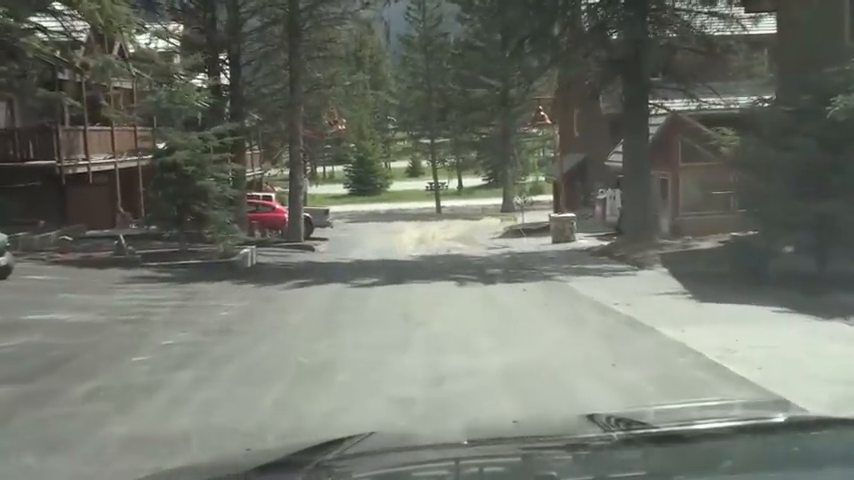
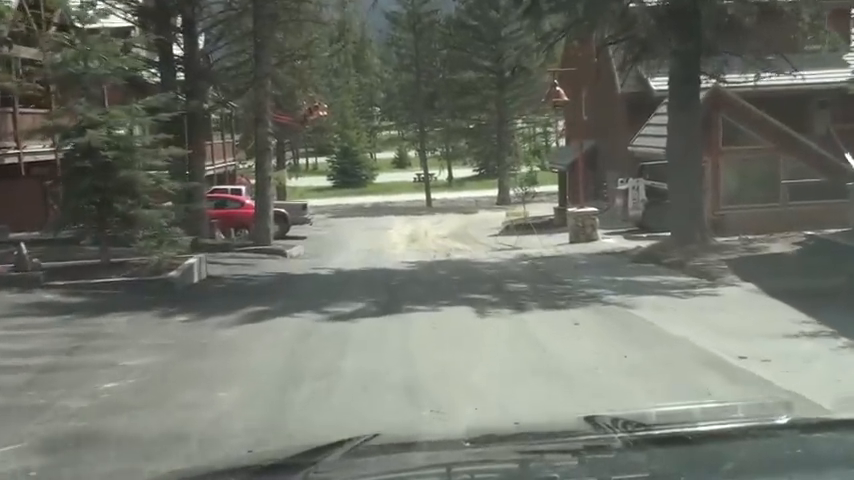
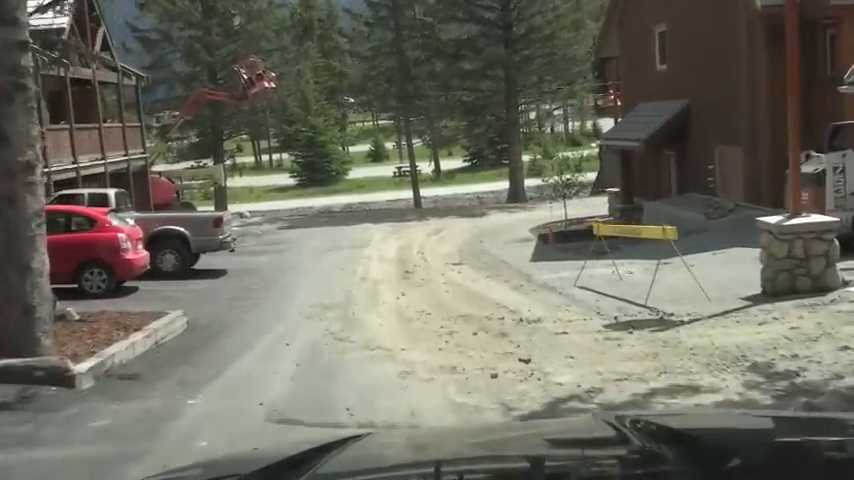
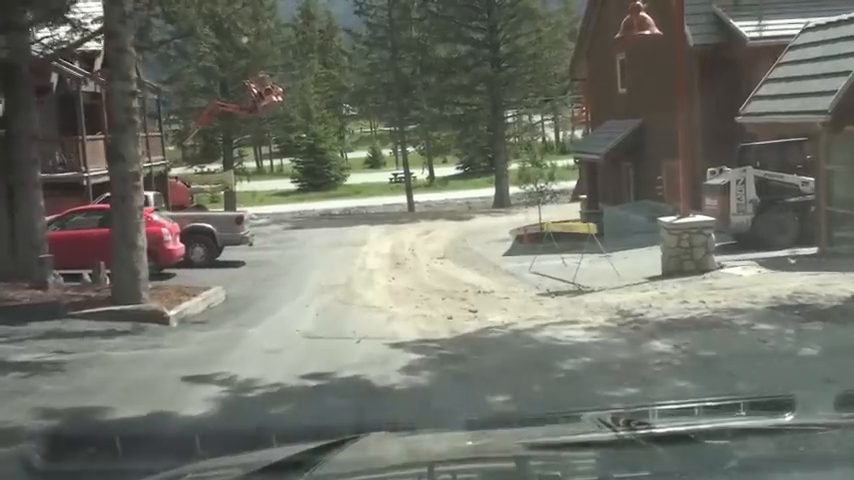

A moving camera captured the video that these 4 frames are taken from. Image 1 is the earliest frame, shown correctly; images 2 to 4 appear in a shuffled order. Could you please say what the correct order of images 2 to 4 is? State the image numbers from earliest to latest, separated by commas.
2, 4, 3
